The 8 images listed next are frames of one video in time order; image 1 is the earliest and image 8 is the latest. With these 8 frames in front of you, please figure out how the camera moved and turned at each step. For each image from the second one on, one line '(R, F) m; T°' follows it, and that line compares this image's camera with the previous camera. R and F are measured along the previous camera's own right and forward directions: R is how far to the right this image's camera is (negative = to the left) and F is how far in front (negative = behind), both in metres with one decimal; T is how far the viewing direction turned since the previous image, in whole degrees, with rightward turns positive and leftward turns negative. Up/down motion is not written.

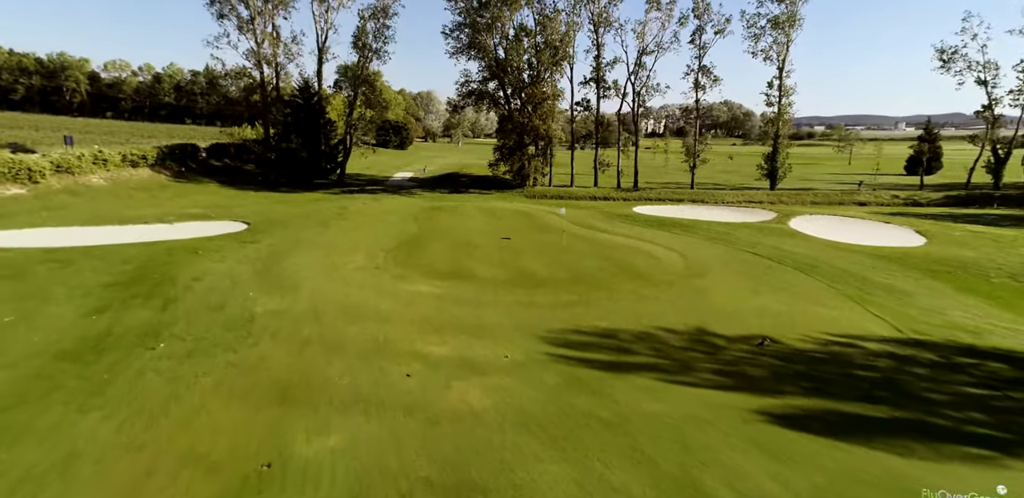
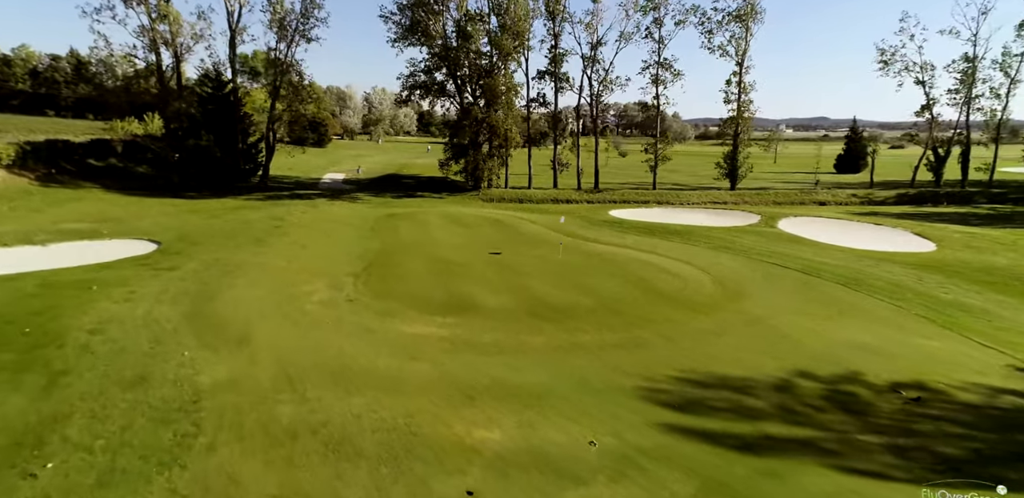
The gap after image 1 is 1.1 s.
(-1.6, +2.4) m; +7°
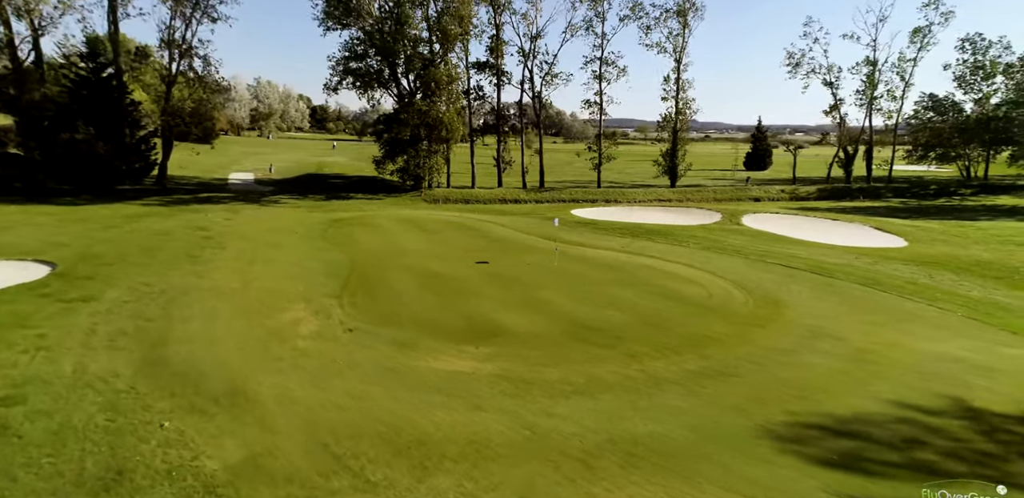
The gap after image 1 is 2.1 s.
(-2.1, +1.5) m; +9°
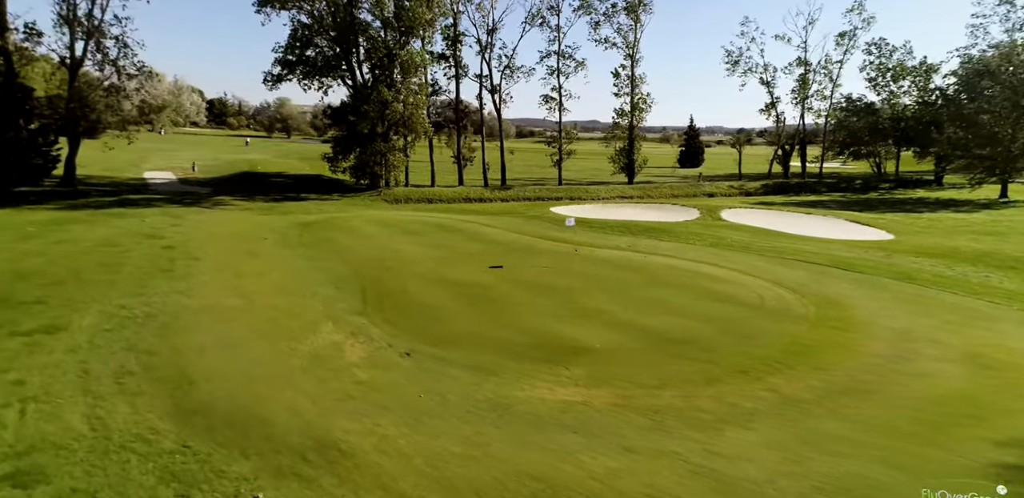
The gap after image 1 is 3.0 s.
(-2.4, +1.0) m; +7°
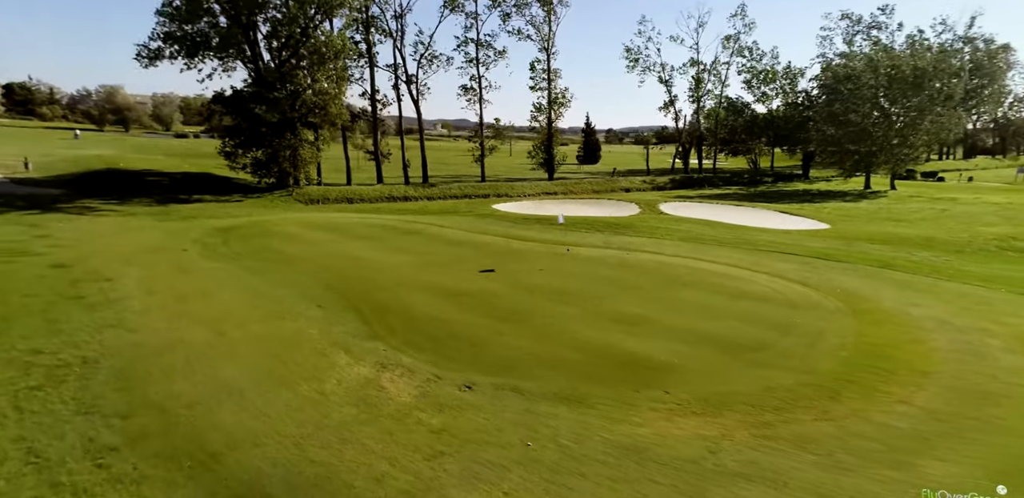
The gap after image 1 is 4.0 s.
(-2.5, +1.3) m; +11°
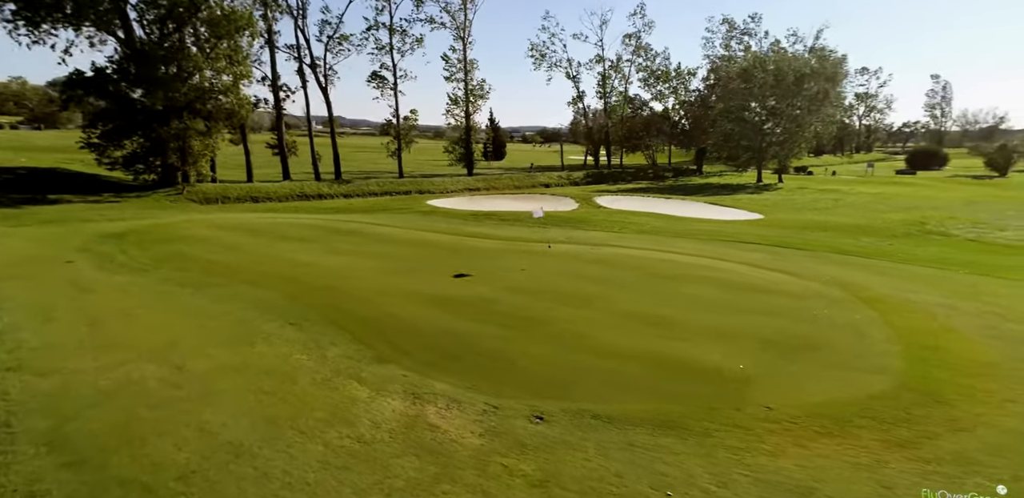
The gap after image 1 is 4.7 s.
(-2.0, +1.3) m; +11°
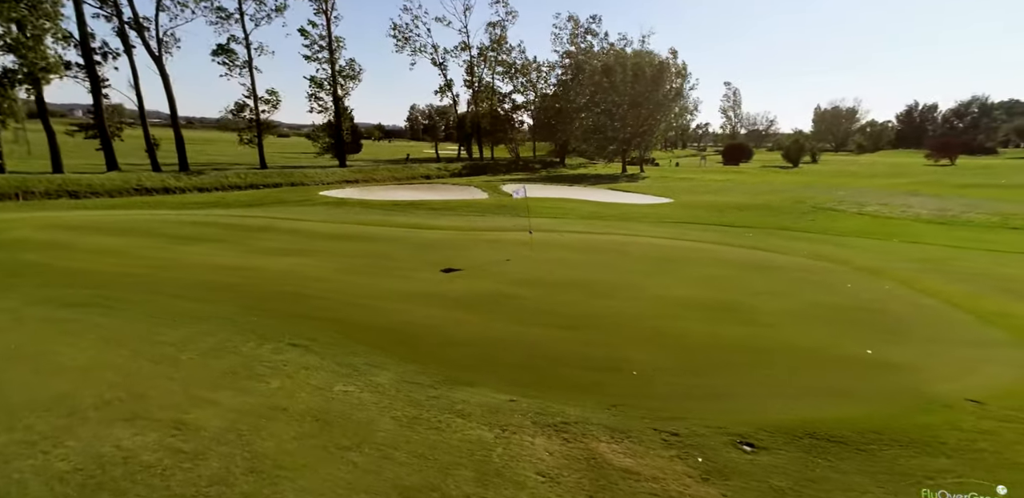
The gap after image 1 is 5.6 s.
(-3.0, +1.9) m; +16°
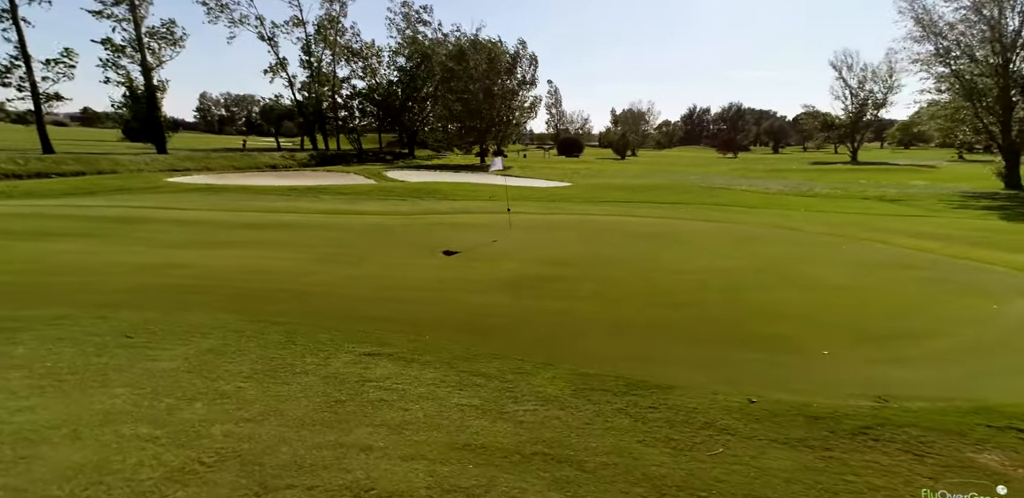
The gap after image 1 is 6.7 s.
(-3.1, +1.8) m; +18°
